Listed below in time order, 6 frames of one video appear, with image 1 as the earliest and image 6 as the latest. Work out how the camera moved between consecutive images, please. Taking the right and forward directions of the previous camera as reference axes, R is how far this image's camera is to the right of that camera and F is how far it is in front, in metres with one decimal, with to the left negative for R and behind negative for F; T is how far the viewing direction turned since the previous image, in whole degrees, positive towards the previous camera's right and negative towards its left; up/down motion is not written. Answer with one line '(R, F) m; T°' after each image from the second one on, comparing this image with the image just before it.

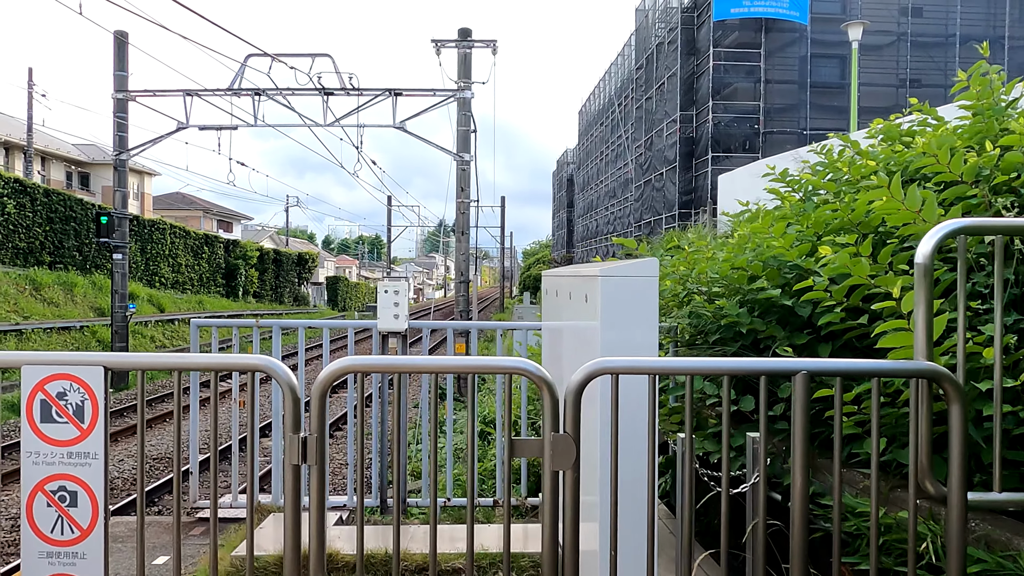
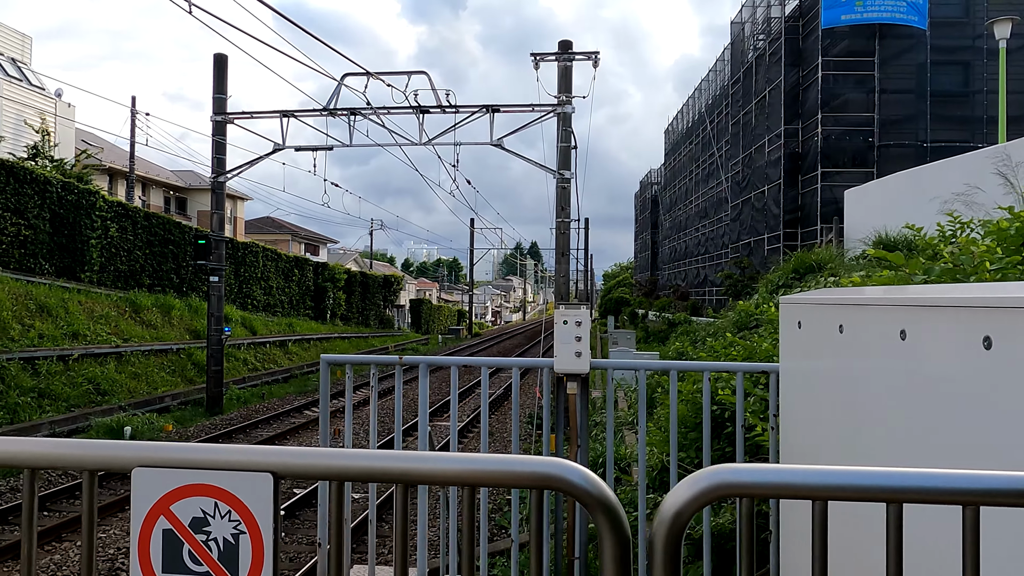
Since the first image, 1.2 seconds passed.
(-0.5, +0.7) m; -6°
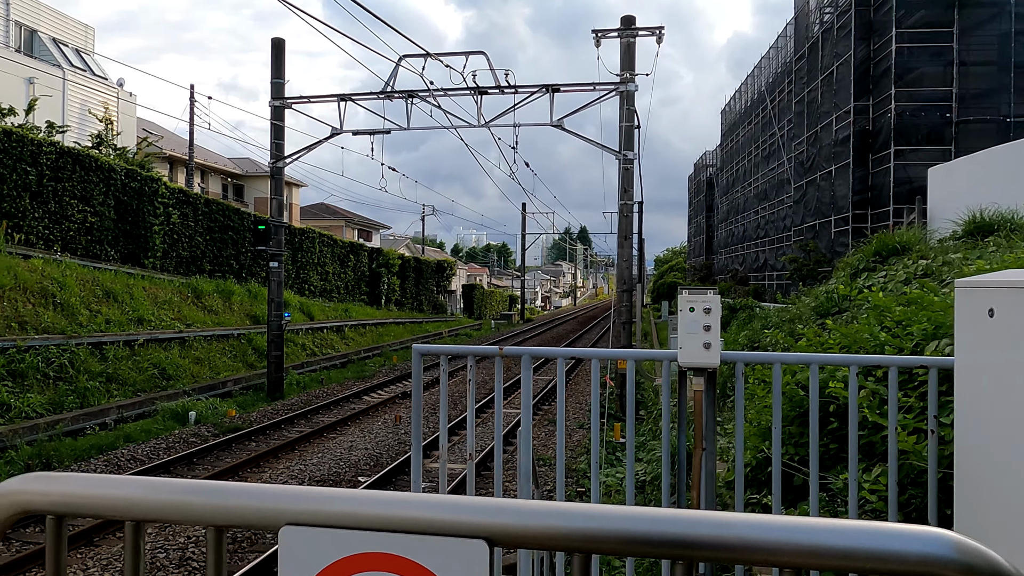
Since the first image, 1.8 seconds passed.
(-0.2, +0.3) m; -4°
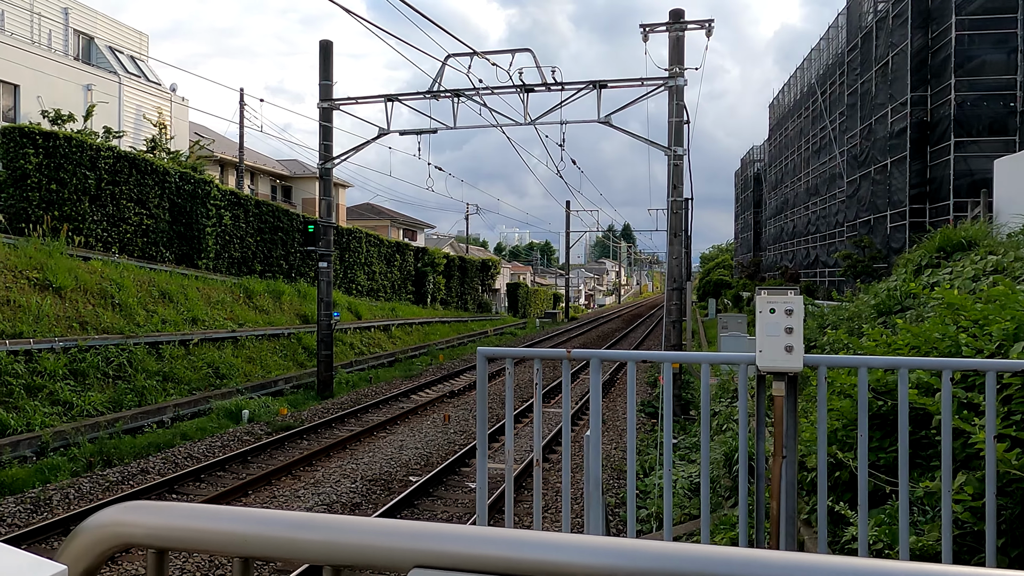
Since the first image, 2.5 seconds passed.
(-0.1, +0.1) m; -3°
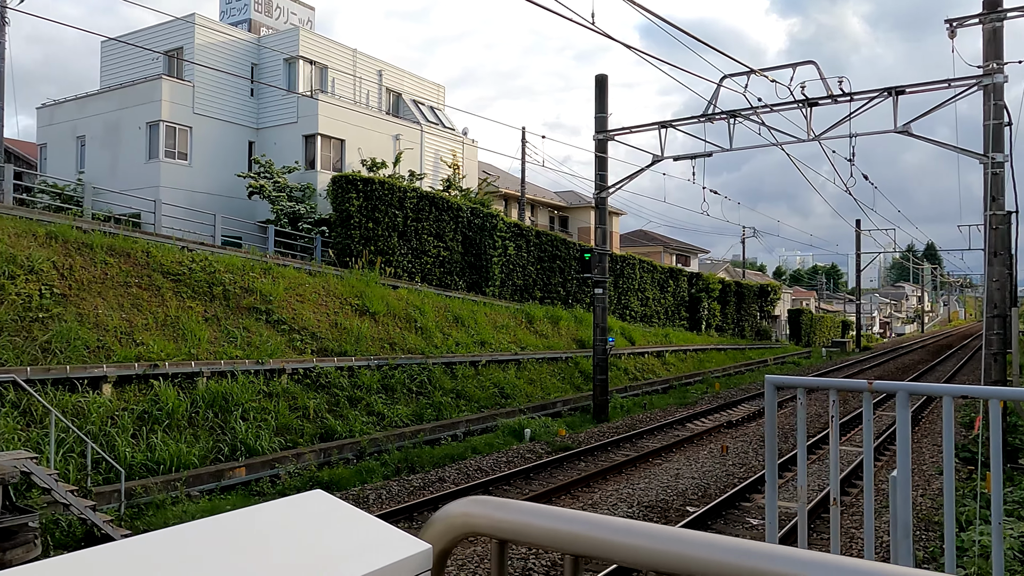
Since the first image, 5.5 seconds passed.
(0.0, 0.0) m; -20°
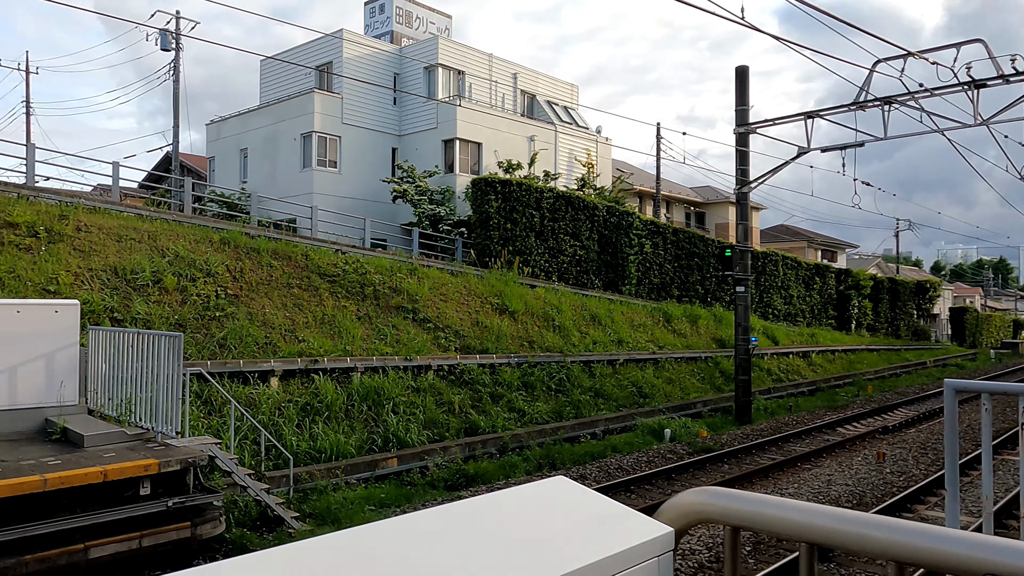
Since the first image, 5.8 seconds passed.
(-0.1, -0.1) m; -10°
